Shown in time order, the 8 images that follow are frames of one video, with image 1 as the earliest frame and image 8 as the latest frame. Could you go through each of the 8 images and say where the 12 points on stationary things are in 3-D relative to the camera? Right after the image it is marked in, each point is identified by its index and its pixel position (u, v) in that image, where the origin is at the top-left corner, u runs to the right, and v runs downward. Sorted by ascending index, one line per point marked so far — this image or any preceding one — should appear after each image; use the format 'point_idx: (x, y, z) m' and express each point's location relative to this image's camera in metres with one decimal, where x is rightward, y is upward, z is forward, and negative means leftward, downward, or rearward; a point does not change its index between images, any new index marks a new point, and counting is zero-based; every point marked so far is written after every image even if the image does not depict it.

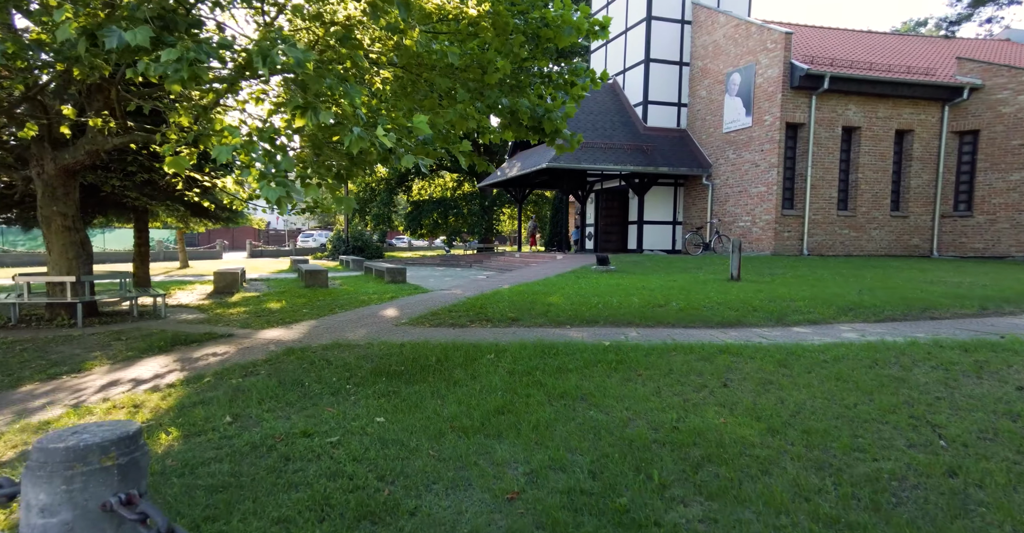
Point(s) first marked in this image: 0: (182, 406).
0: (-2.5, -1.0, +3.8) m
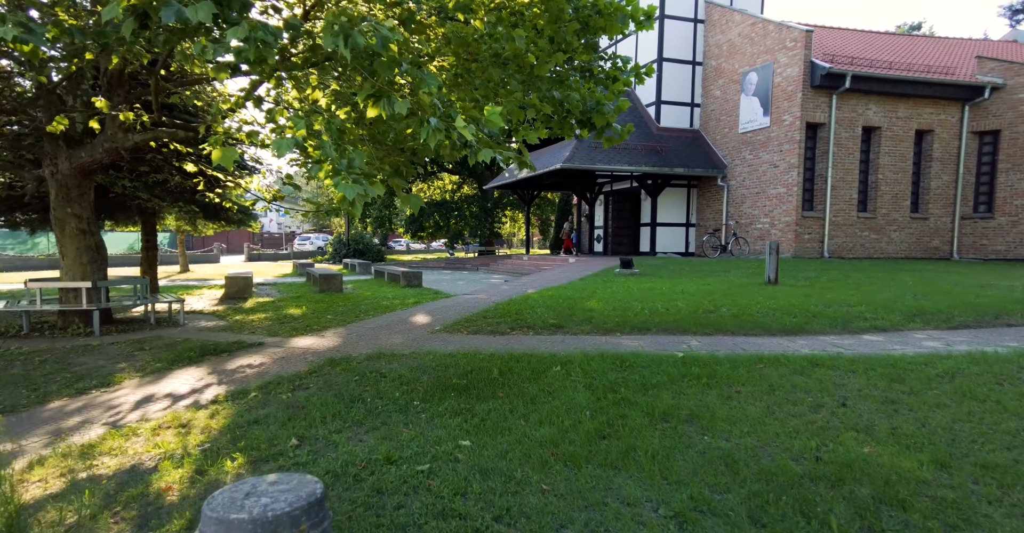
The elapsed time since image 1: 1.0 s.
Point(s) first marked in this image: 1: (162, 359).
0: (-1.9, -1.1, +3.5) m
1: (-4.0, -1.1, +5.9) m
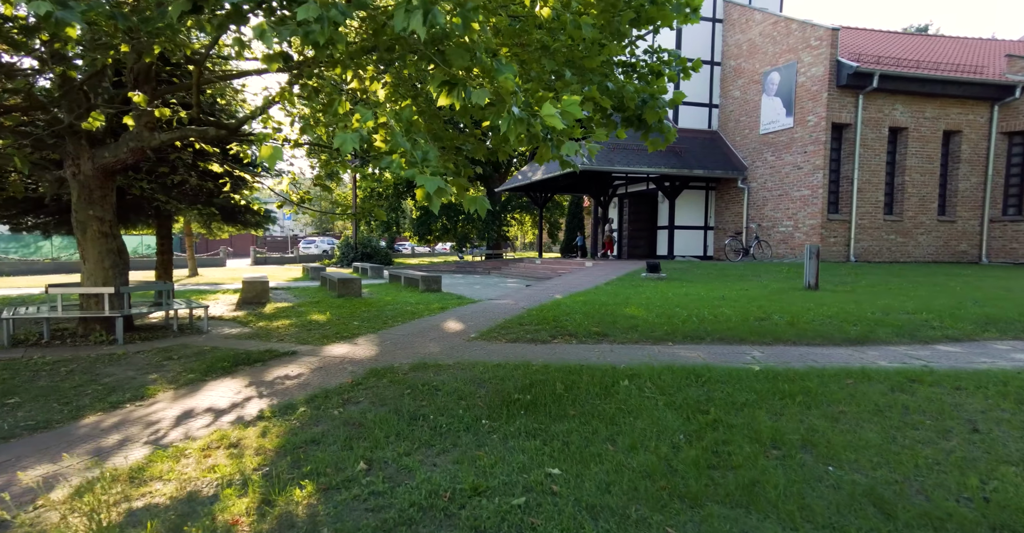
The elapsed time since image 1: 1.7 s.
0: (-1.4, -1.1, +3.2) m
1: (-3.5, -1.1, +5.6) m
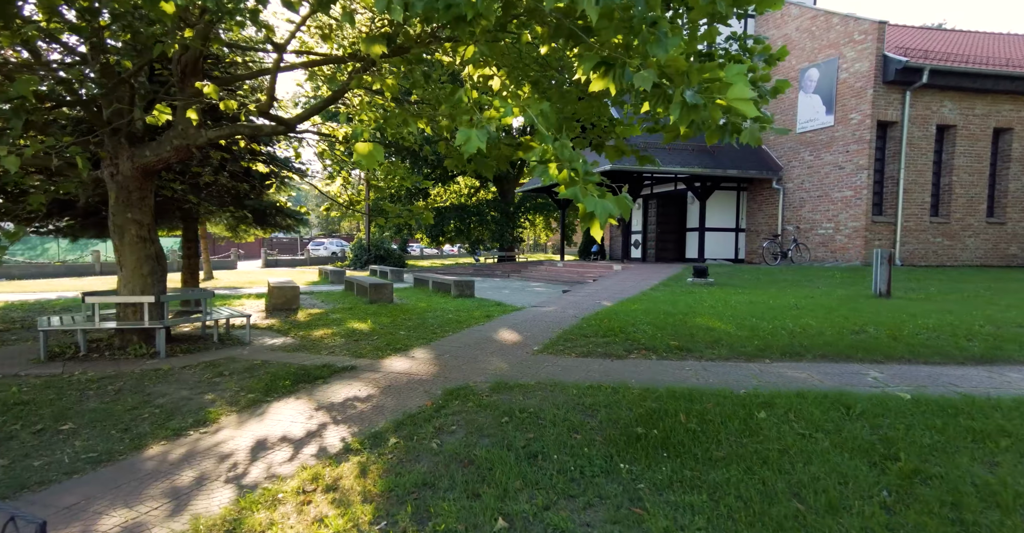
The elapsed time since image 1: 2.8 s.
0: (-0.6, -1.2, +2.8) m
1: (-2.6, -1.2, +5.2) m
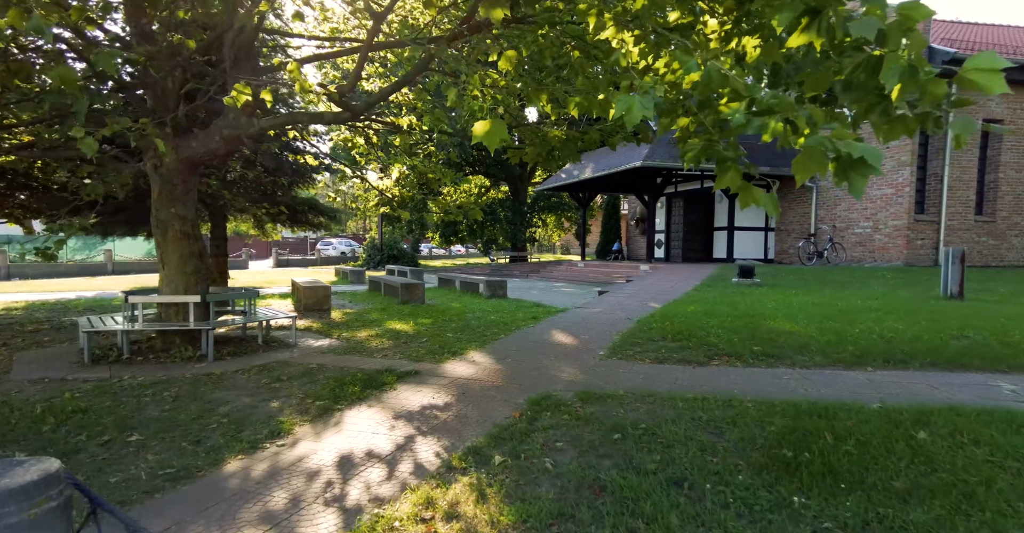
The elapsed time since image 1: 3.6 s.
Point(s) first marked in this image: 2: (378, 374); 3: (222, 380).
0: (+0.1, -1.2, +2.5) m
1: (-1.9, -1.2, +4.9) m
2: (-1.5, -1.2, +5.6) m
3: (-3.2, -1.2, +5.6) m
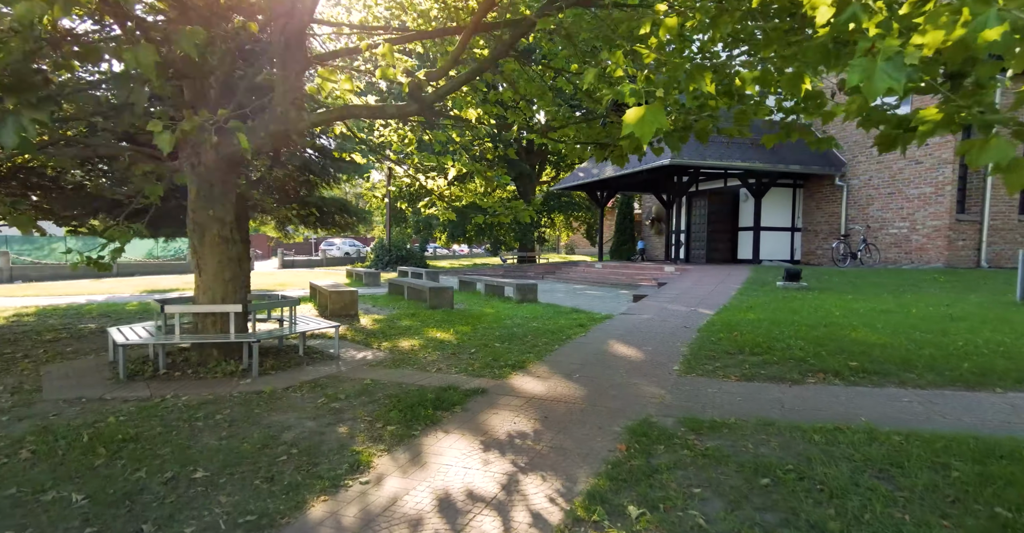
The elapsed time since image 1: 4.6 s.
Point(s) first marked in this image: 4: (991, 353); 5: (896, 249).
0: (+0.9, -1.3, +2.0) m
1: (-1.1, -1.3, +4.5) m
2: (-0.7, -1.3, +5.2) m
3: (-2.4, -1.3, +5.2) m
4: (+4.6, -0.9, +5.0) m
5: (+12.7, +0.6, +16.9) m
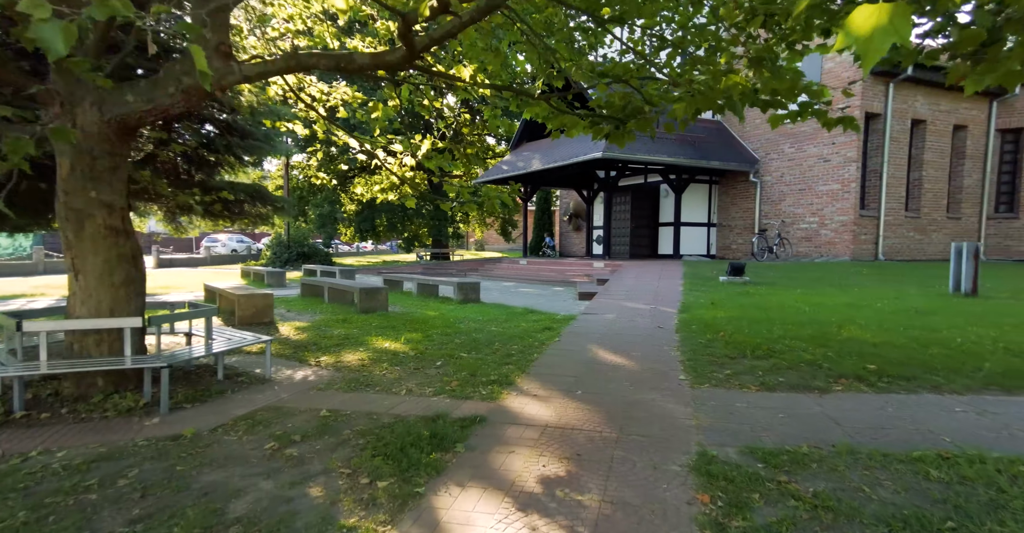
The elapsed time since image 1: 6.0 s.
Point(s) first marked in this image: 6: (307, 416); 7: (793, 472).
0: (+1.5, -1.4, +1.3) m
1: (-0.9, -1.3, +3.4) m
2: (-0.7, -1.3, +4.1) m
3: (-2.4, -1.4, +3.8) m
4: (+4.6, -0.9, +4.9) m
5: (+10.4, +0.8, +18.1) m
6: (-1.8, -1.3, +4.5) m
7: (+1.7, -1.2, +3.0) m
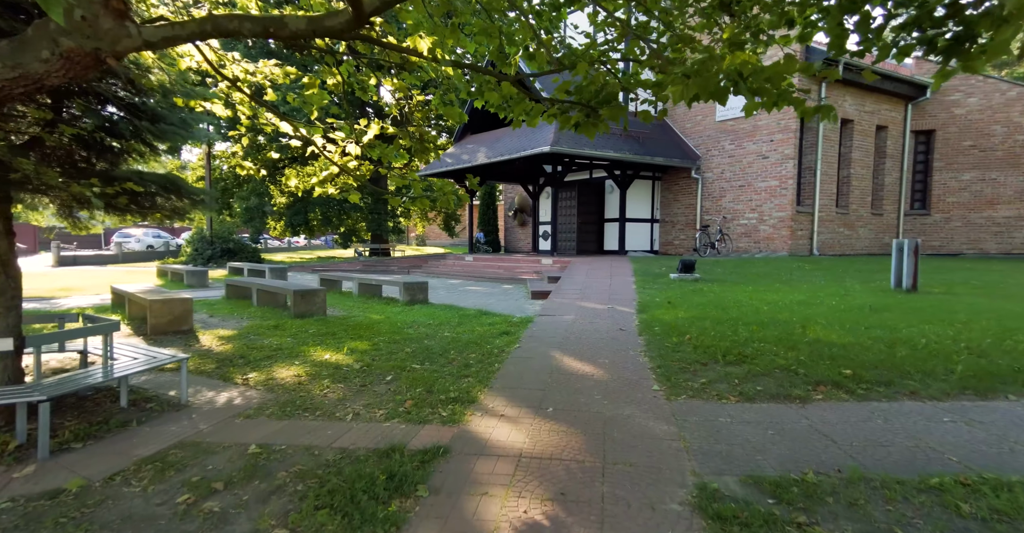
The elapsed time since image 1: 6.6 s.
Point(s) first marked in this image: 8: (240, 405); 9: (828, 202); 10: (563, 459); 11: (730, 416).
0: (+1.5, -1.4, +1.0) m
1: (-1.1, -1.4, +2.8) m
2: (-0.9, -1.3, +3.5) m
3: (-2.5, -1.4, +3.0) m
4: (+4.3, -0.9, +4.9) m
5: (+8.5, +1.0, +18.6) m
6: (-2.0, -1.4, +3.7) m
7: (+1.6, -1.3, +2.7) m
8: (-2.6, -1.3, +4.9) m
9: (+11.0, +2.2, +17.9) m
10: (+0.3, -1.3, +3.5) m
11: (+1.8, -1.2, +4.2) m
